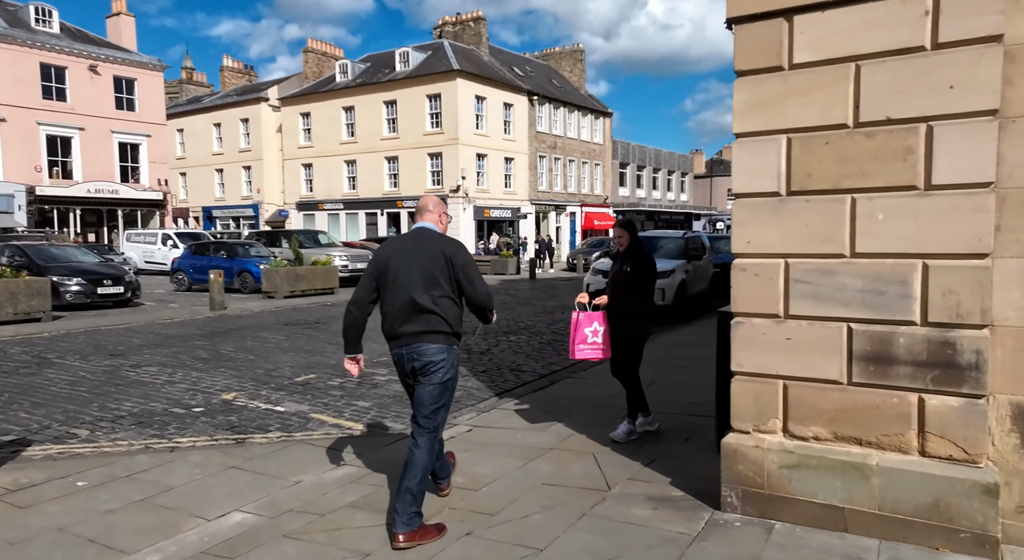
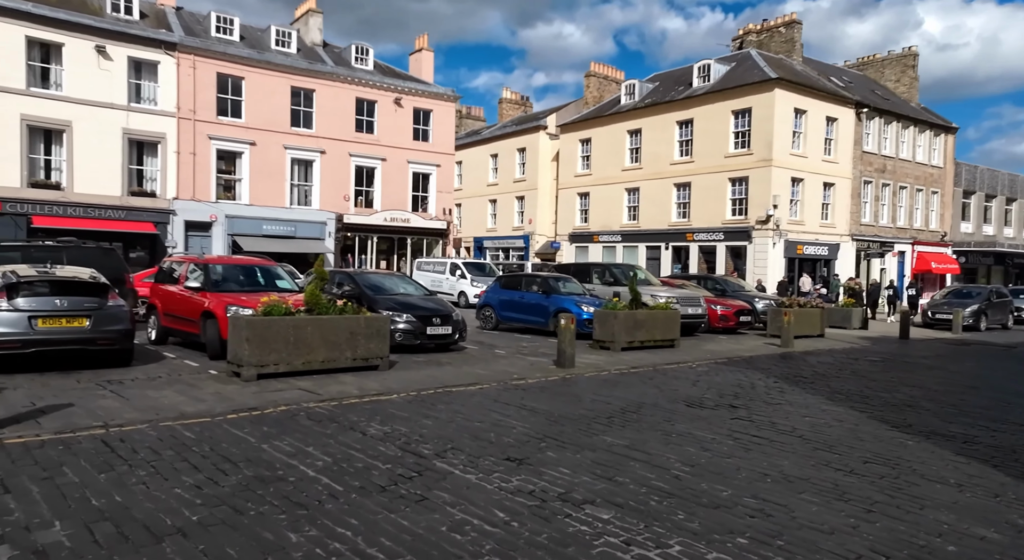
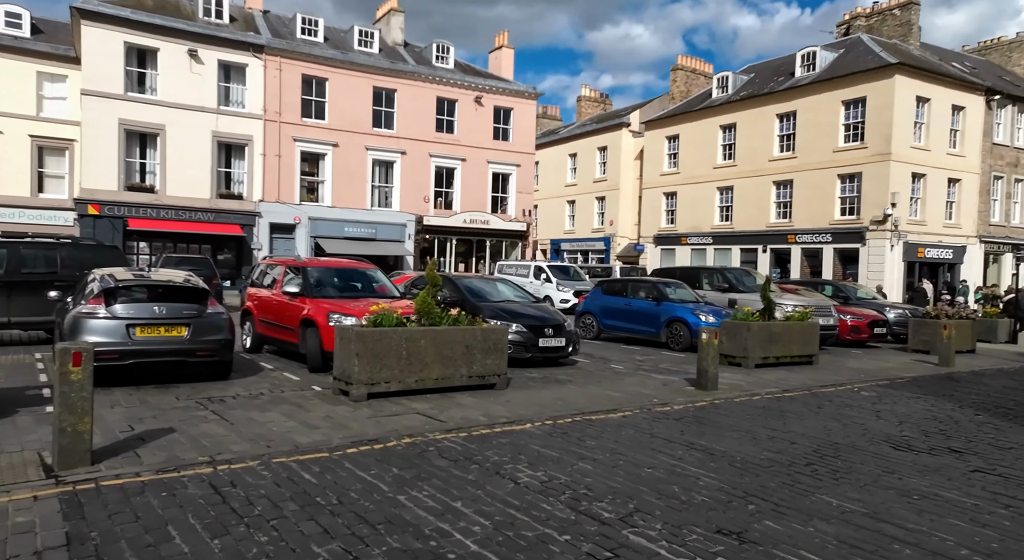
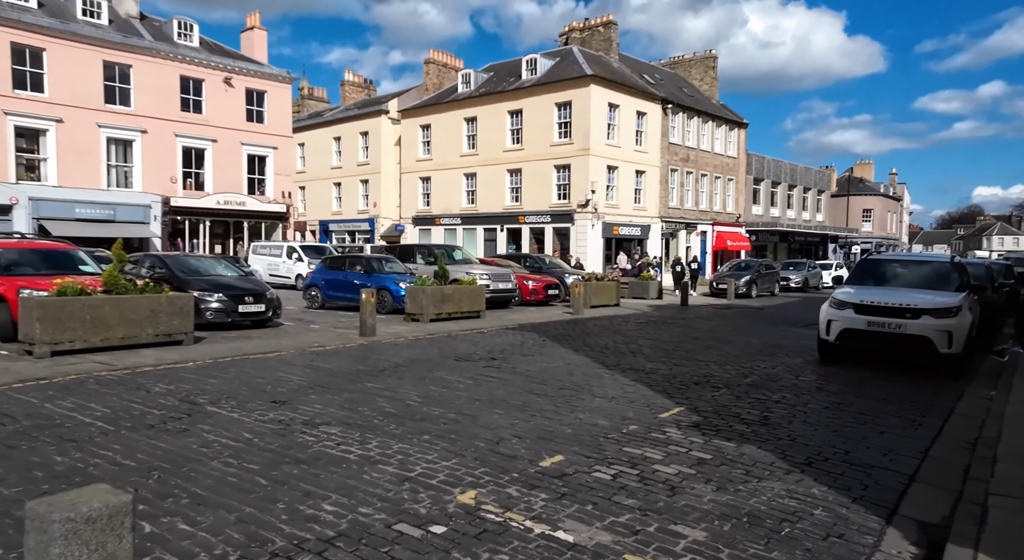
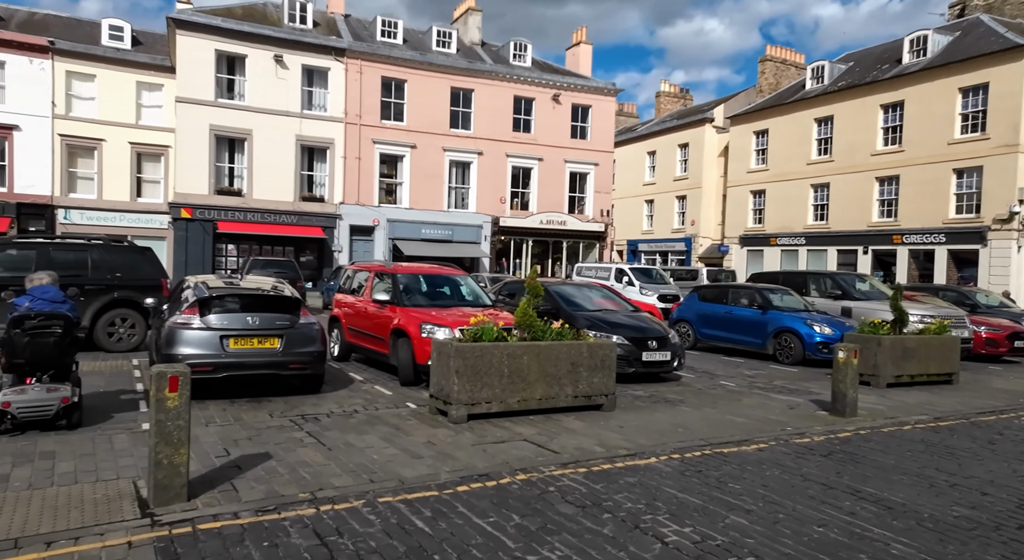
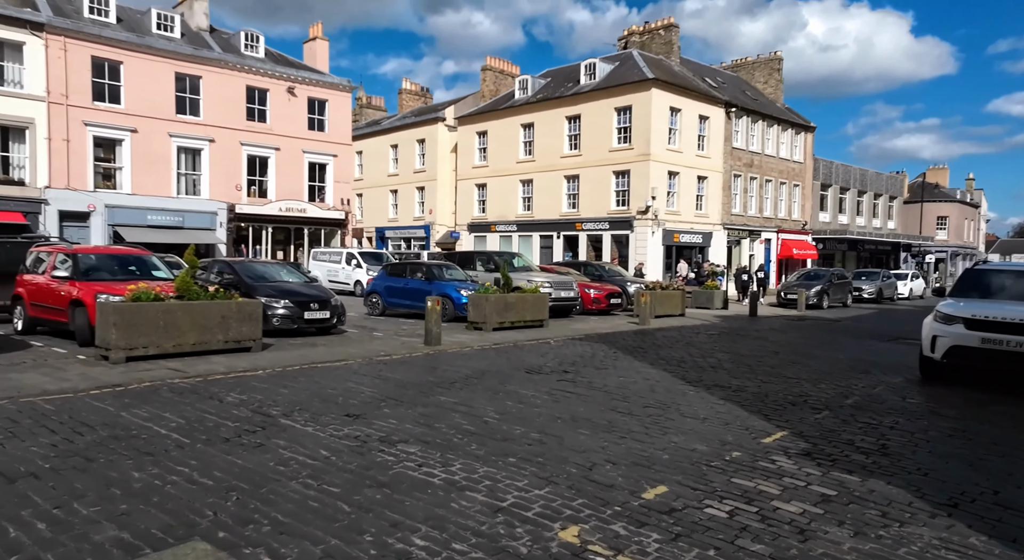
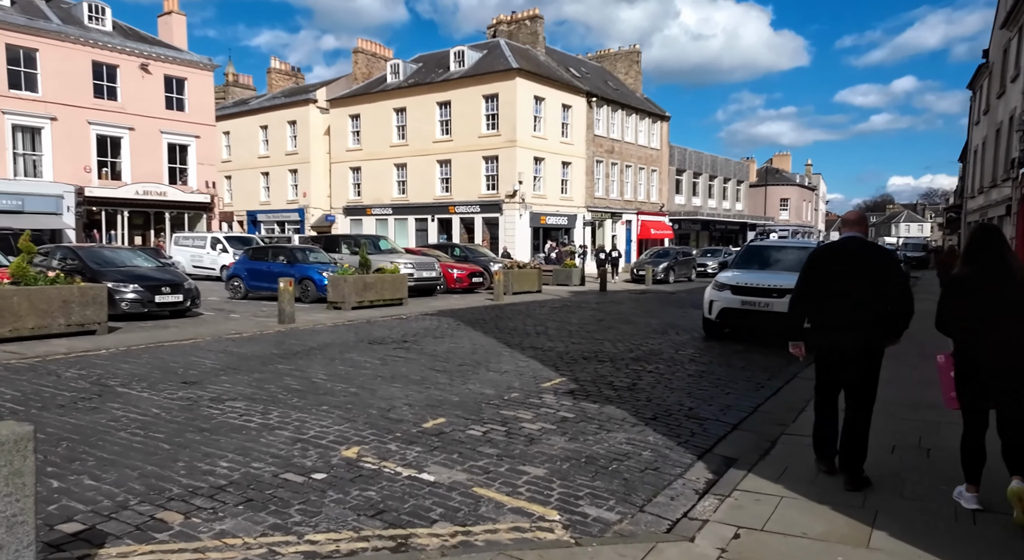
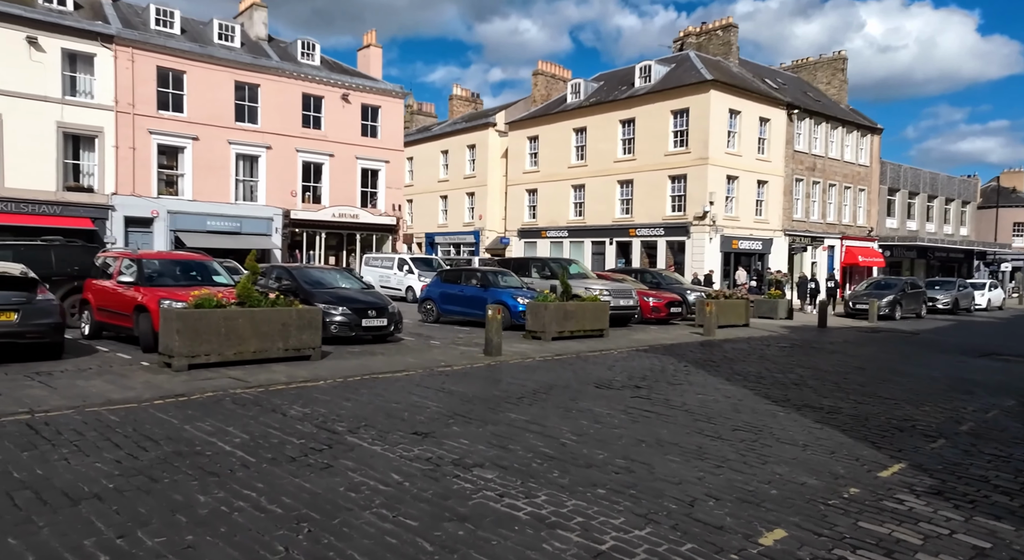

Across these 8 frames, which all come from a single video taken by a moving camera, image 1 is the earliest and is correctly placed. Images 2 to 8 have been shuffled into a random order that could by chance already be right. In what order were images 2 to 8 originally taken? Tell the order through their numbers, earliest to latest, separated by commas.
7, 4, 6, 8, 2, 3, 5
